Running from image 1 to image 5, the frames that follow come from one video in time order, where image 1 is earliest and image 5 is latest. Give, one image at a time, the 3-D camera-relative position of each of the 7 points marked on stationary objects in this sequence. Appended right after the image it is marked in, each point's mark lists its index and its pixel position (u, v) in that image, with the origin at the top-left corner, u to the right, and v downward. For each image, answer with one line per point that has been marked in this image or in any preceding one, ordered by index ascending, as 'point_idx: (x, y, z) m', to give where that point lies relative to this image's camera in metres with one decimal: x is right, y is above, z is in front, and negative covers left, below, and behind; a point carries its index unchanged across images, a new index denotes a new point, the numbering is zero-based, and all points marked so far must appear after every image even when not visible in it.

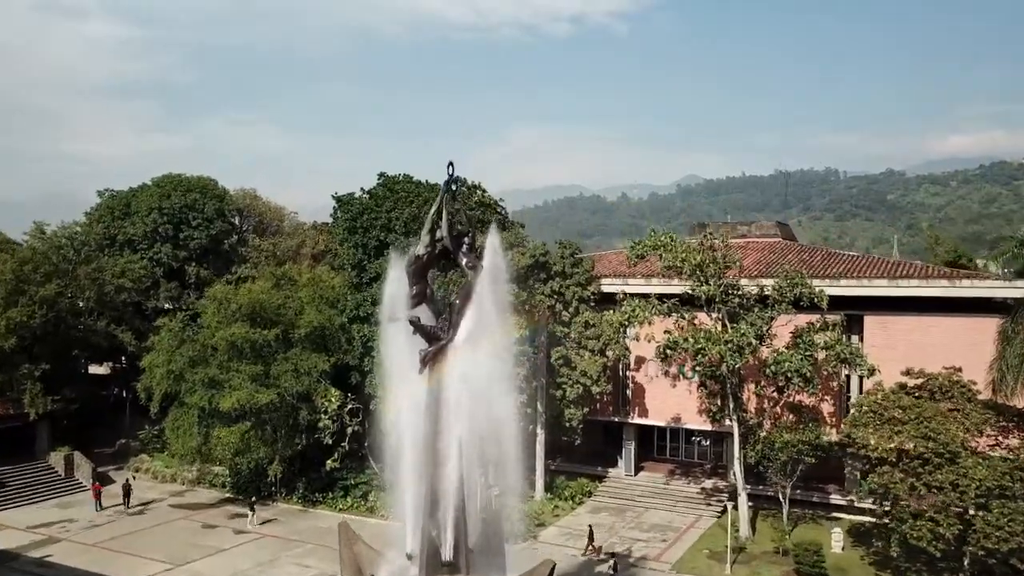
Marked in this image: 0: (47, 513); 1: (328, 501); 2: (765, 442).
0: (-5.9, -2.9, +19.2) m
1: (-2.4, -2.7, +19.5) m
2: (+2.9, -1.8, +17.3) m
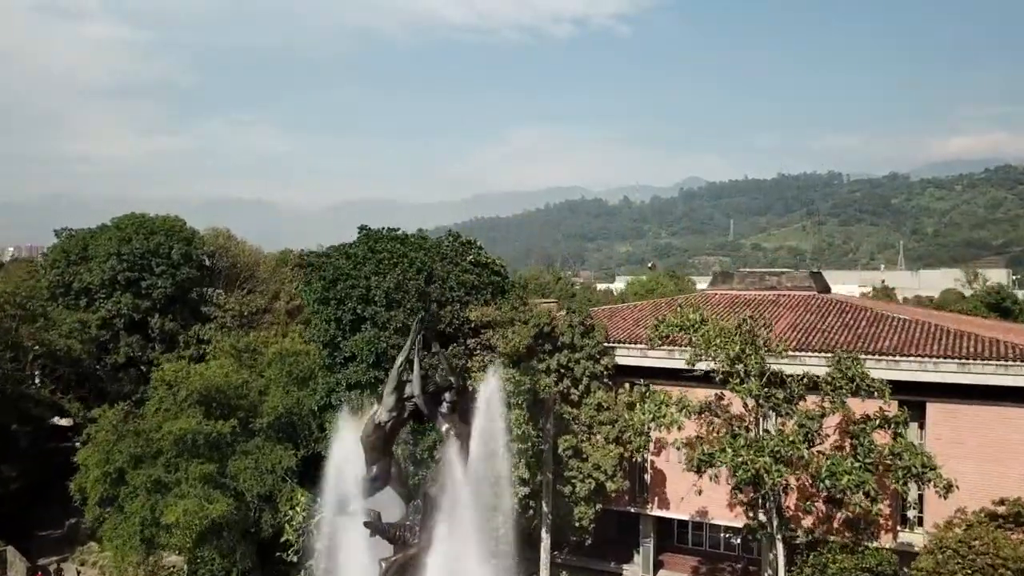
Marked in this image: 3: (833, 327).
0: (-5.9, -3.7, +16.3) m
1: (-2.4, -3.6, +16.6) m
2: (+2.9, -2.6, +14.4) m
3: (+4.1, -0.5, +19.2) m
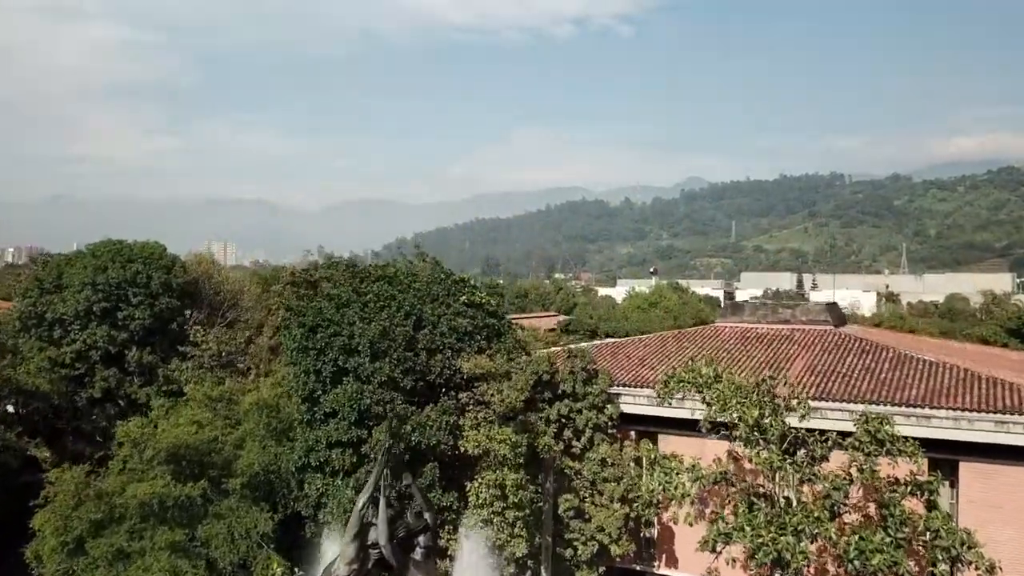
0: (-5.9, -4.2, +15.0) m
1: (-2.4, -4.1, +15.3) m
2: (+2.9, -3.1, +13.1) m
3: (+4.0, -1.0, +17.8) m
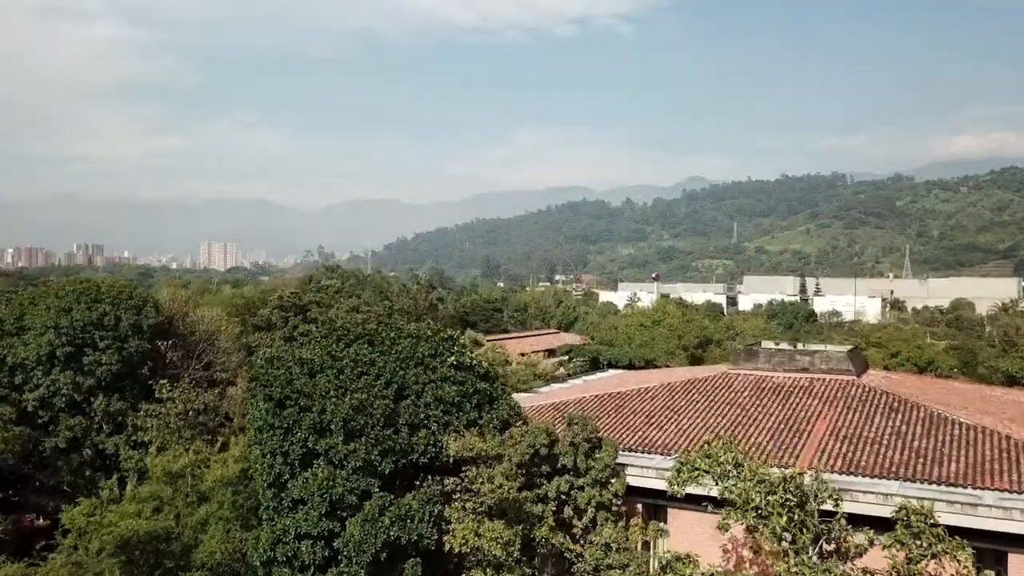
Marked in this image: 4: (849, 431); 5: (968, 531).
0: (-6.0, -4.8, +13.3) m
1: (-2.5, -4.7, +13.6) m
2: (+2.8, -3.7, +11.5) m
3: (+4.0, -1.6, +16.2) m
4: (+3.7, -1.6, +16.5) m
5: (+4.1, -2.1, +13.5) m
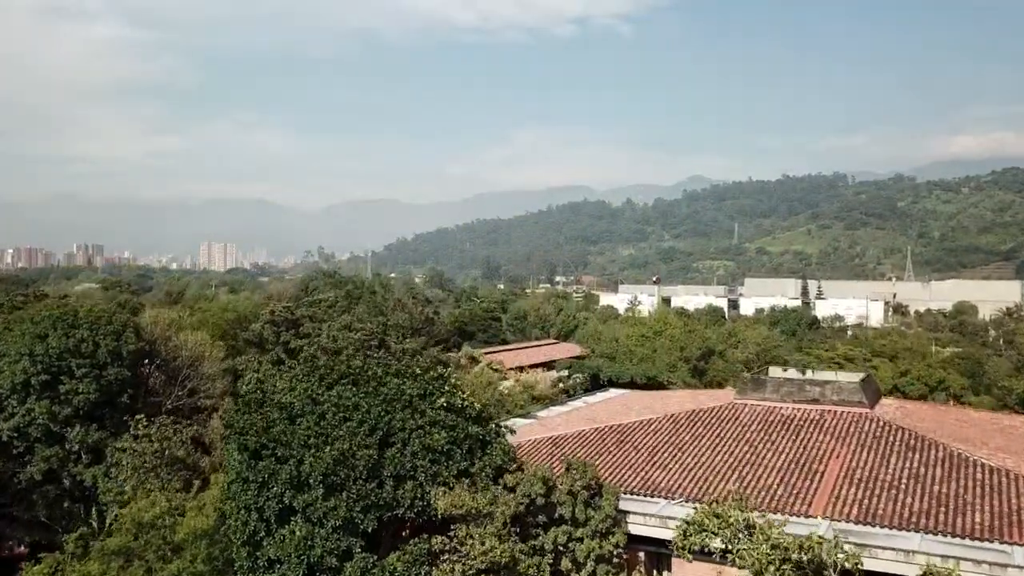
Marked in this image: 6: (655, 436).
0: (-6.1, -5.2, +12.4) m
1: (-2.5, -5.1, +12.7) m
2: (+2.7, -4.1, +10.5) m
3: (+3.9, -1.9, +15.2) m
4: (+3.7, -1.9, +15.5) m
5: (+4.0, -2.5, +12.5) m
6: (+1.7, -1.8, +18.2) m
